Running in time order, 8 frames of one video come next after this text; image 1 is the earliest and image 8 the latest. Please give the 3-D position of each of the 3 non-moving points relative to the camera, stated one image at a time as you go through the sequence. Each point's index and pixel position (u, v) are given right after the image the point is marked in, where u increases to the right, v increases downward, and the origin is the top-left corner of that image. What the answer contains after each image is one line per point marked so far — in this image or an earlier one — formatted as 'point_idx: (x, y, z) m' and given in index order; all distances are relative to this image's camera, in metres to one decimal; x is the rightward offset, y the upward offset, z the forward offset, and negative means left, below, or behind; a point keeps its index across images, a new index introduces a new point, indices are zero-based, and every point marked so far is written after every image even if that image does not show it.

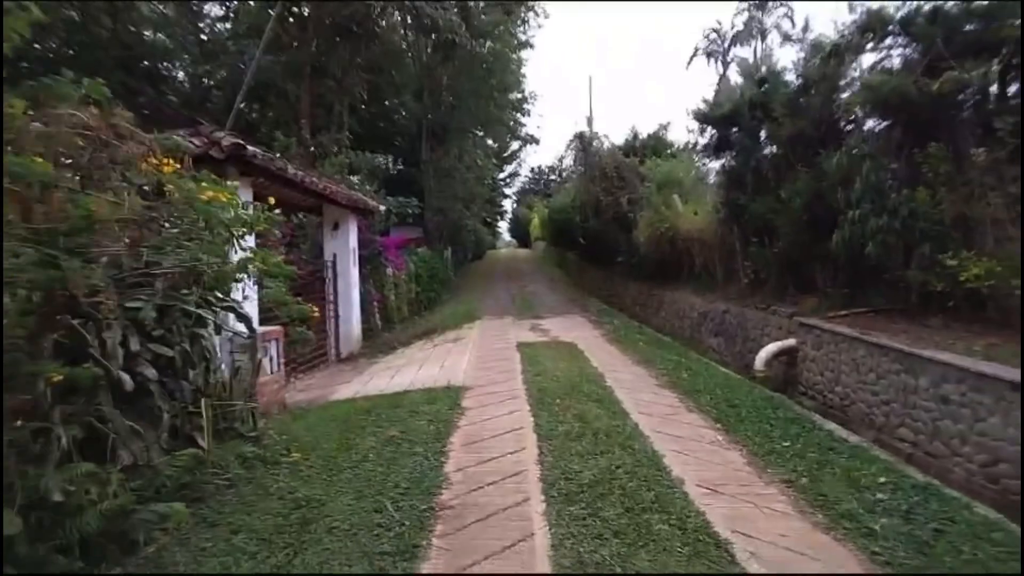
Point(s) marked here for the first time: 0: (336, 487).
0: (-1.4, -1.6, +4.7) m
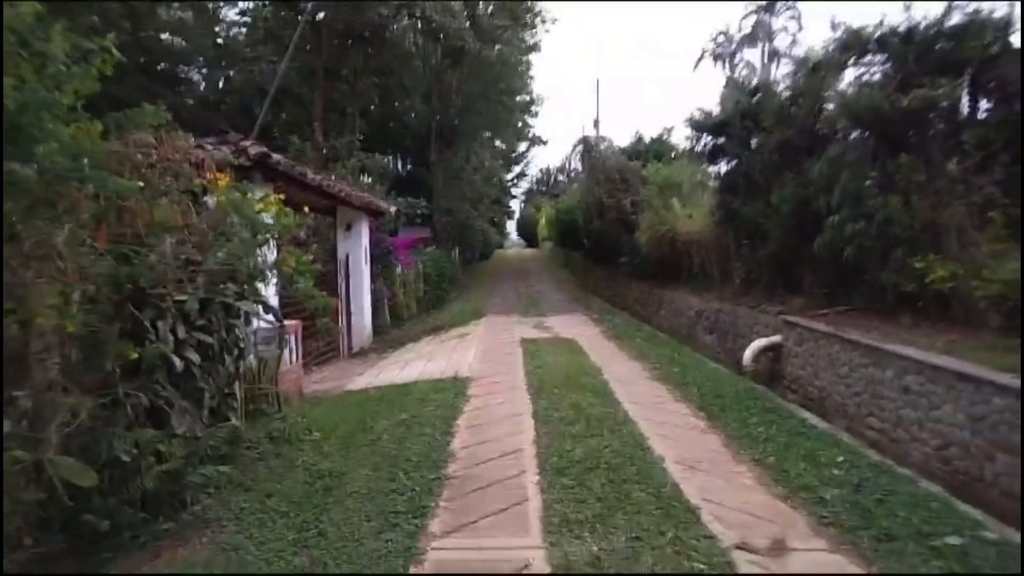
0: (-1.4, -1.5, +5.3) m
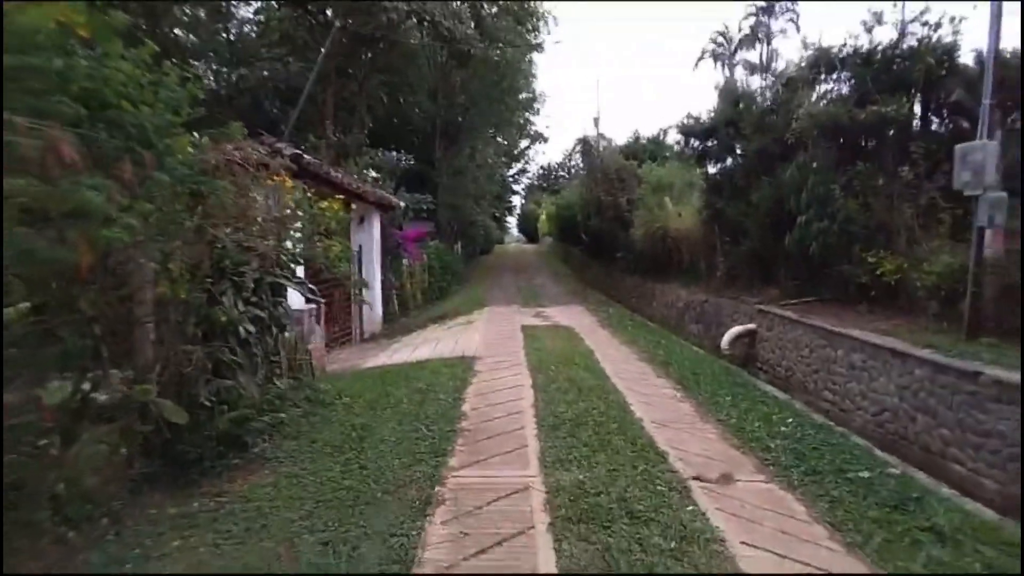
0: (-1.4, -1.4, +6.3) m
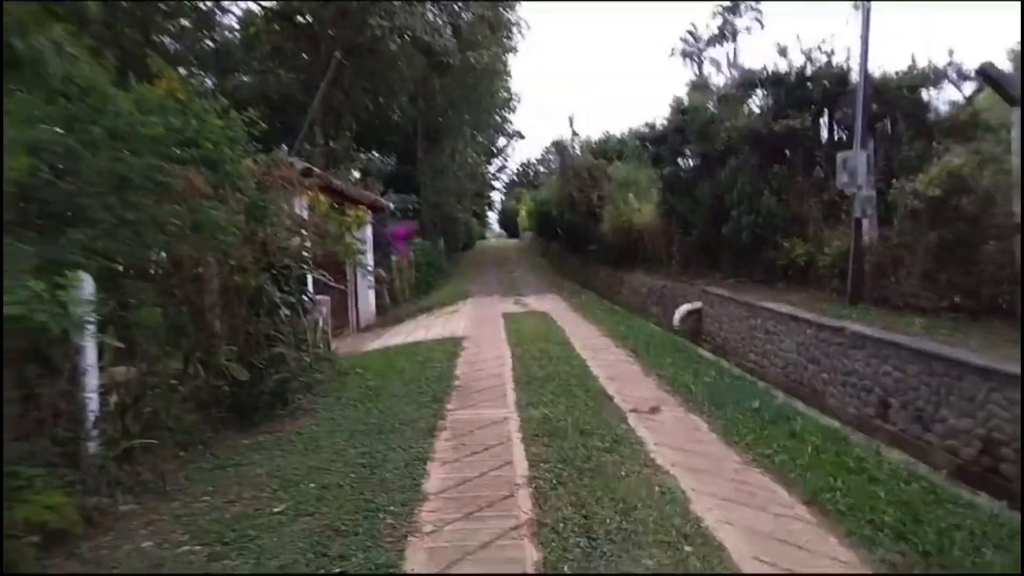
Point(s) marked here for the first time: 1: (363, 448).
0: (-1.6, -1.2, +7.8) m
1: (-1.3, -1.4, +5.4) m
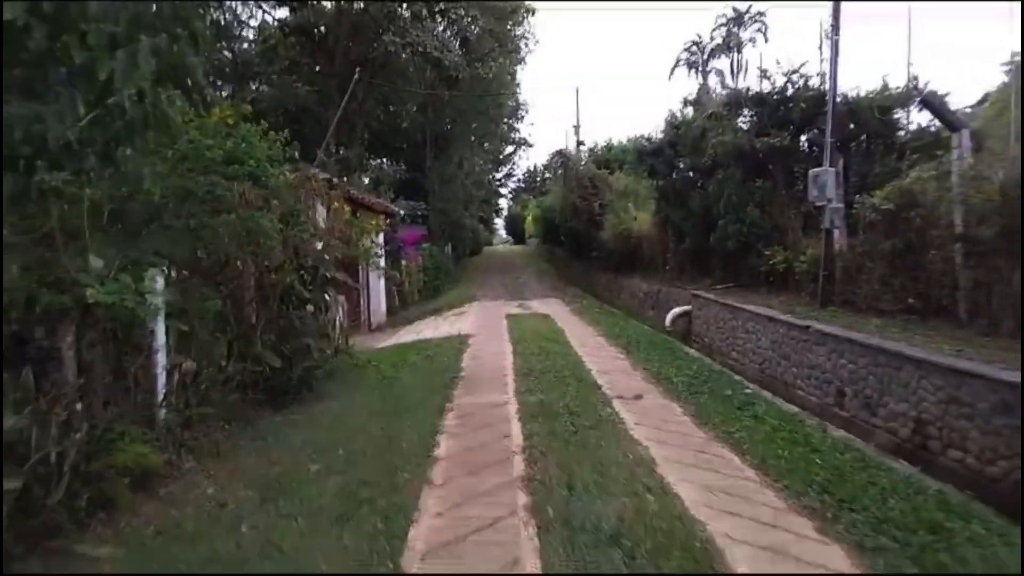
0: (-1.6, -1.2, +8.7) m
1: (-1.4, -1.4, +6.2) m
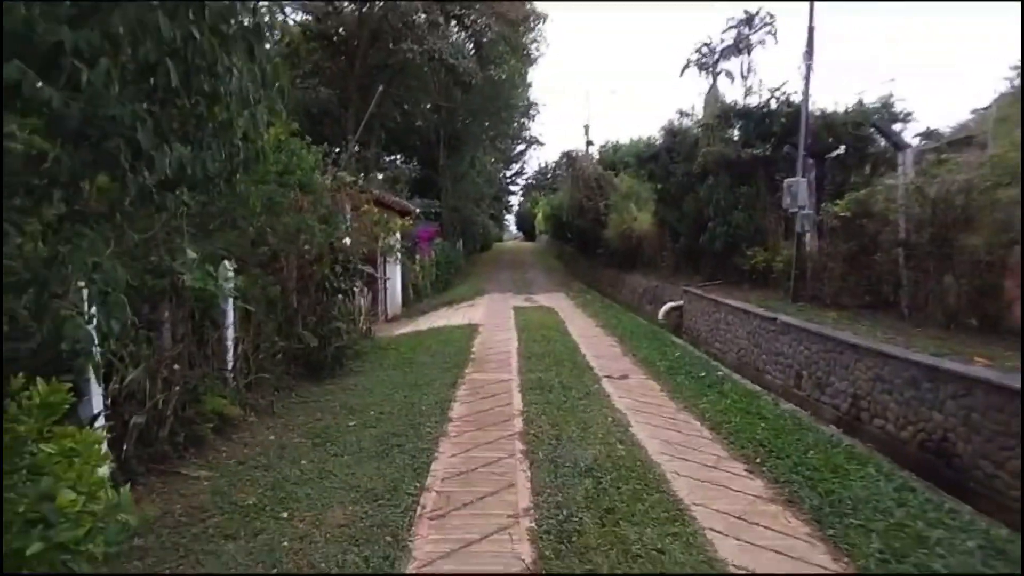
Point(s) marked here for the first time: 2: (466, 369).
0: (-1.5, -1.1, +9.8) m
1: (-1.3, -1.3, +7.4) m
2: (-0.7, -1.2, +8.7) m
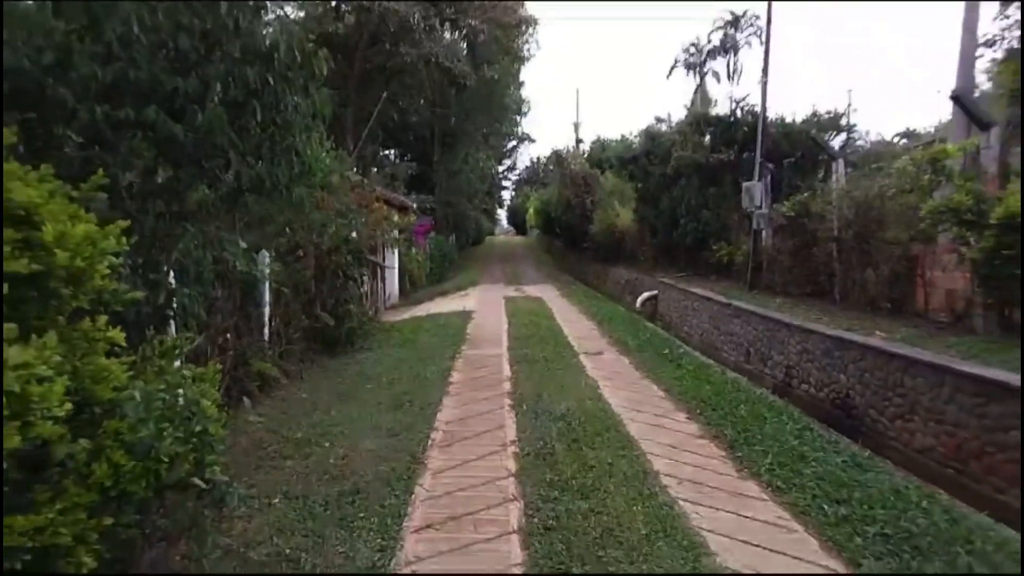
0: (-1.7, -0.9, +11.1) m
1: (-1.5, -1.1, +8.6) m
2: (-0.9, -1.0, +10.0) m
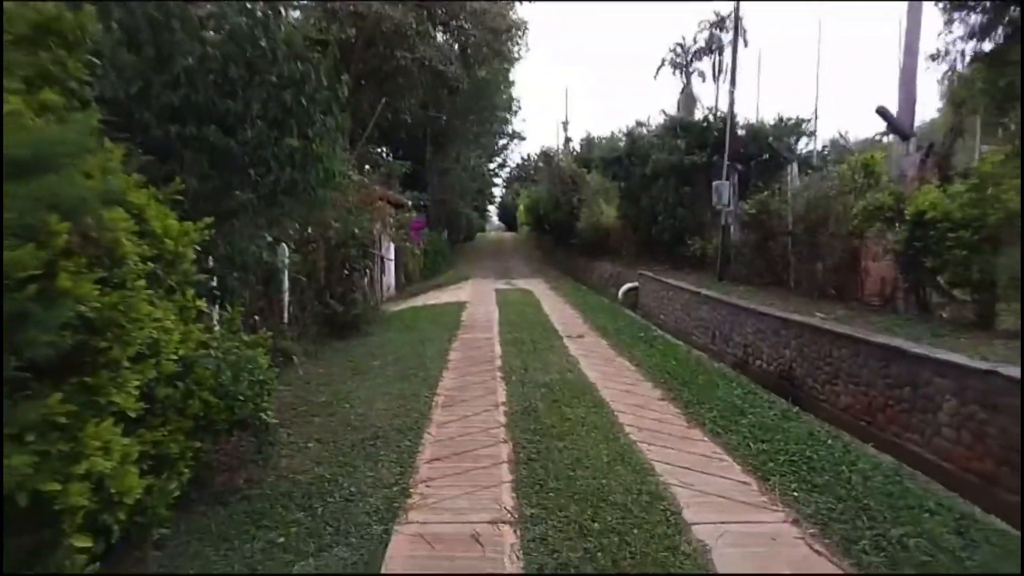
0: (-1.9, -0.7, +12.1) m
1: (-1.6, -1.0, +9.6) m
2: (-1.0, -0.8, +11.0) m
